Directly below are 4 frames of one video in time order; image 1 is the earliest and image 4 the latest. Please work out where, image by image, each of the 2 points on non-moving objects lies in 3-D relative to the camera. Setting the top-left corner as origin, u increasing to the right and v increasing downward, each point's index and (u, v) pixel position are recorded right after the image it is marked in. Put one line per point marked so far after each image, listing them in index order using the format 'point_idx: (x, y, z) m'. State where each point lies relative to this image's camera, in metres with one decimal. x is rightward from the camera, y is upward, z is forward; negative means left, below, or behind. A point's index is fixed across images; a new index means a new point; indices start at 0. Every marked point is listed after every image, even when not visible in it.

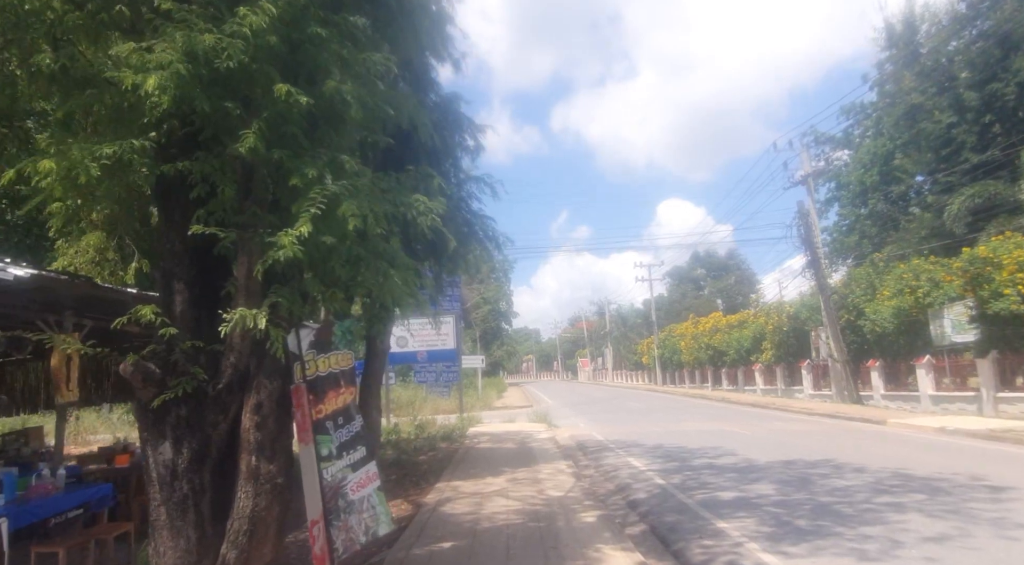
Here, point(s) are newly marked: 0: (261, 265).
0: (-1.7, +0.1, +4.2) m
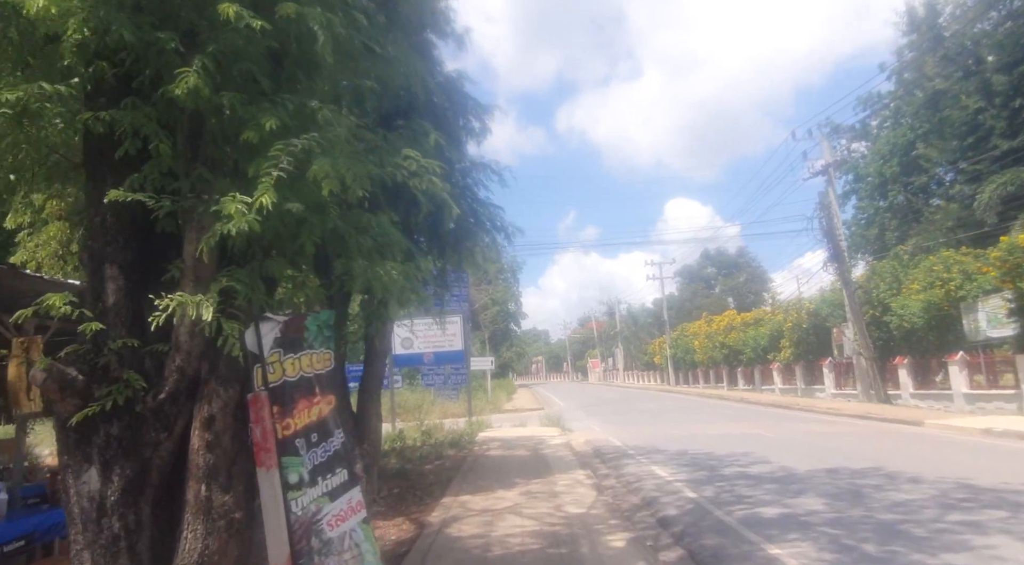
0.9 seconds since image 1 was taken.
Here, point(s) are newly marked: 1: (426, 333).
0: (-1.6, +0.2, +3.3) m
1: (-2.6, -1.5, +19.3) m
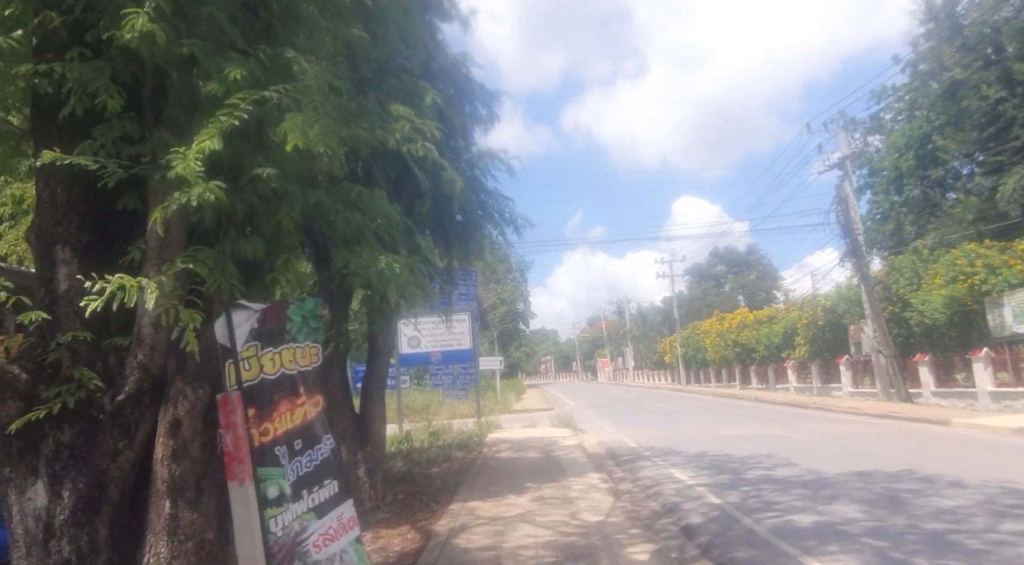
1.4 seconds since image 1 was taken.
0: (-1.5, +0.3, +2.8) m
1: (-2.3, -1.4, +18.8) m
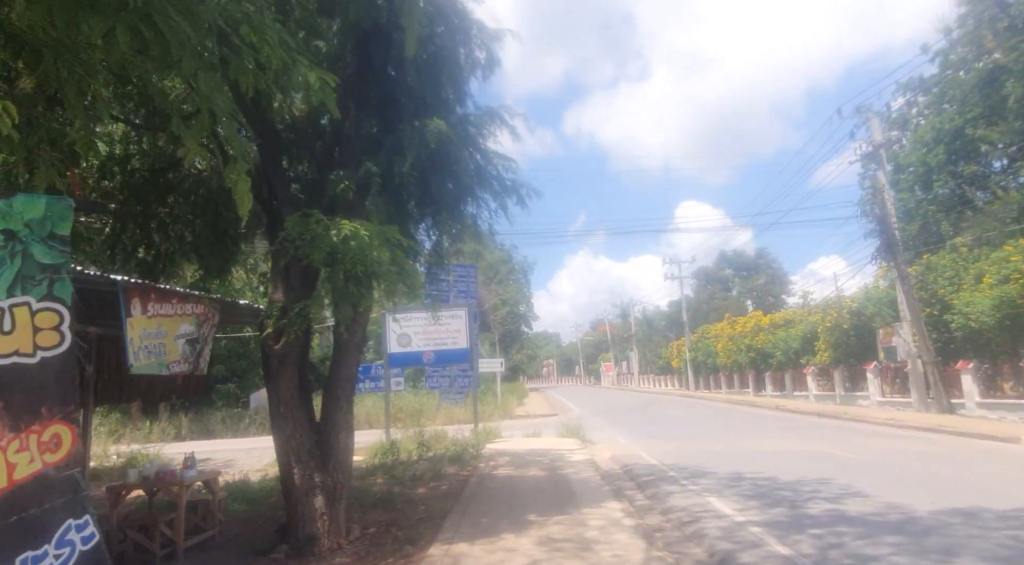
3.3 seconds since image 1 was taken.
0: (-1.5, +0.6, +0.8) m
1: (-2.3, -1.2, +16.8) m
